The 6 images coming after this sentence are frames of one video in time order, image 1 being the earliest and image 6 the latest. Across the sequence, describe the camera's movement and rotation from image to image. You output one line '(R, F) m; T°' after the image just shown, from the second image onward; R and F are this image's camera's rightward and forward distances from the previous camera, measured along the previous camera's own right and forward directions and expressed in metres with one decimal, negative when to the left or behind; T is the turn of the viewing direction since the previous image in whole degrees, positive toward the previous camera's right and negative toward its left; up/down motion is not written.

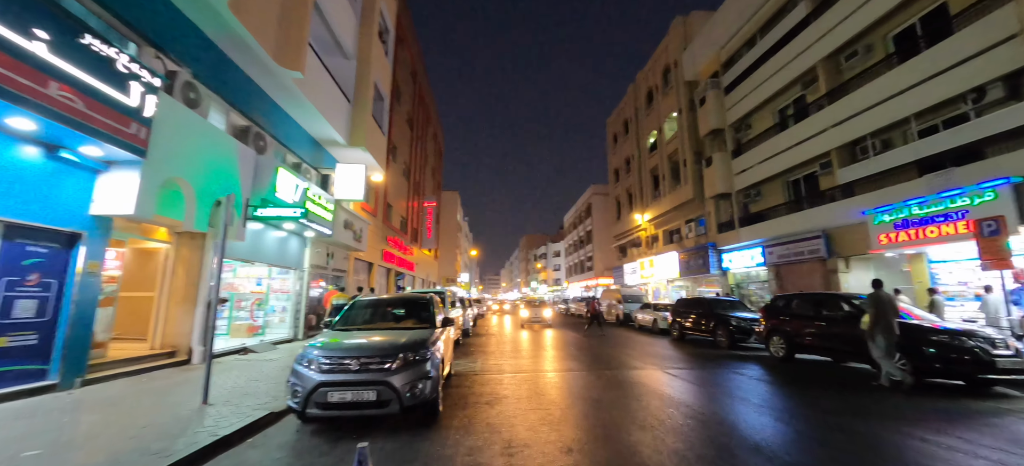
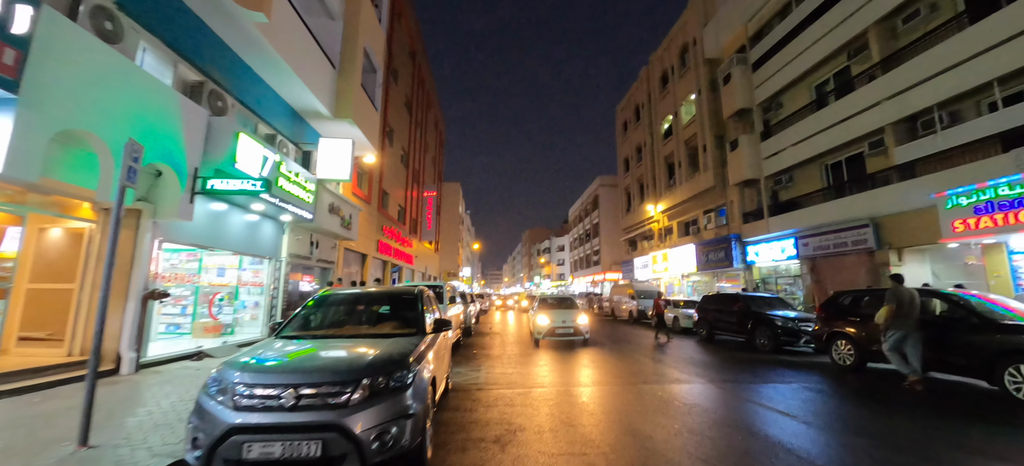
(-0.2, +1.7) m; 0°
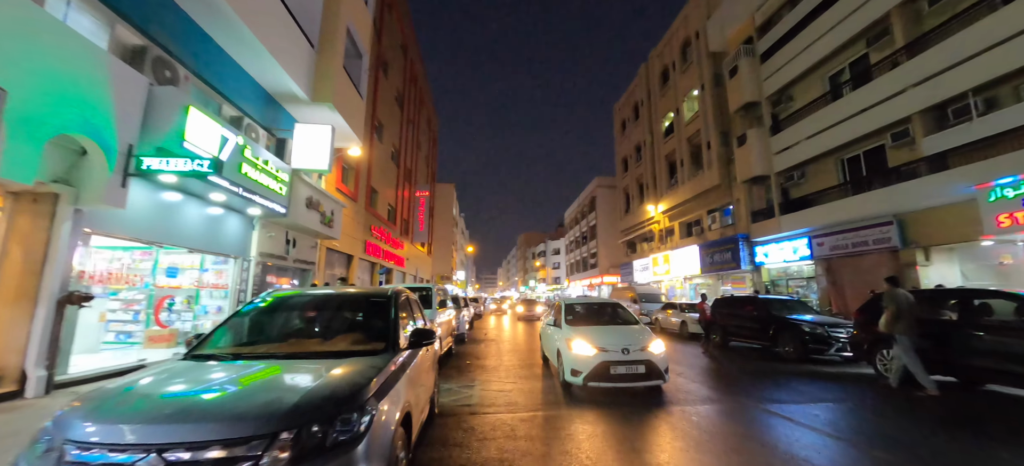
(-0.1, +1.1) m; +1°
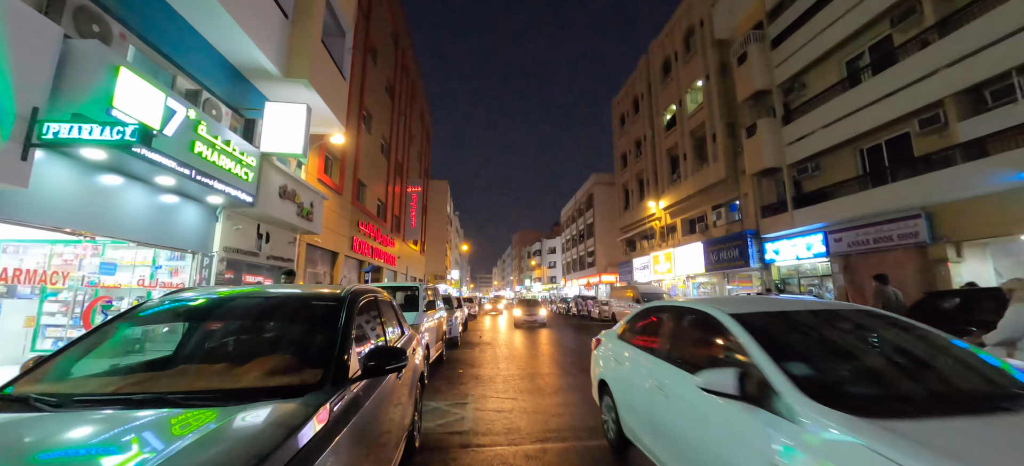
(-0.1, +1.1) m; +1°
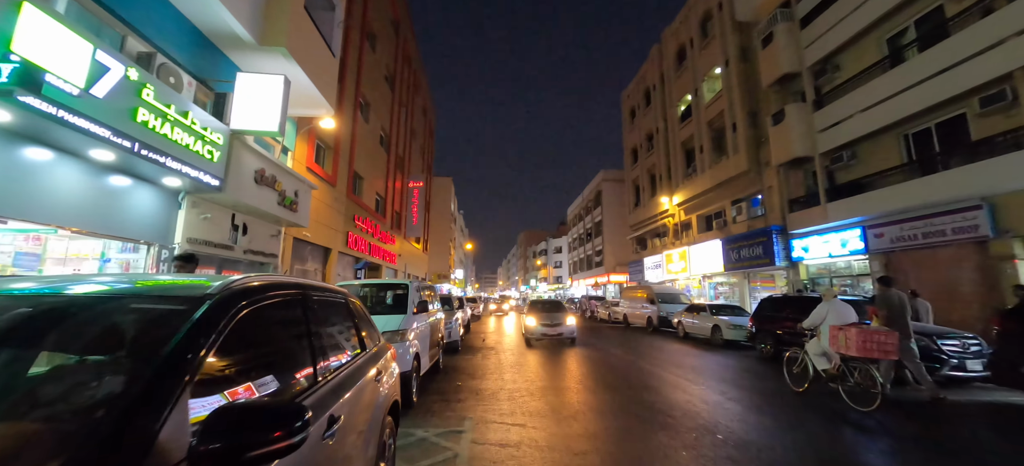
(0.0, +1.2) m; -1°
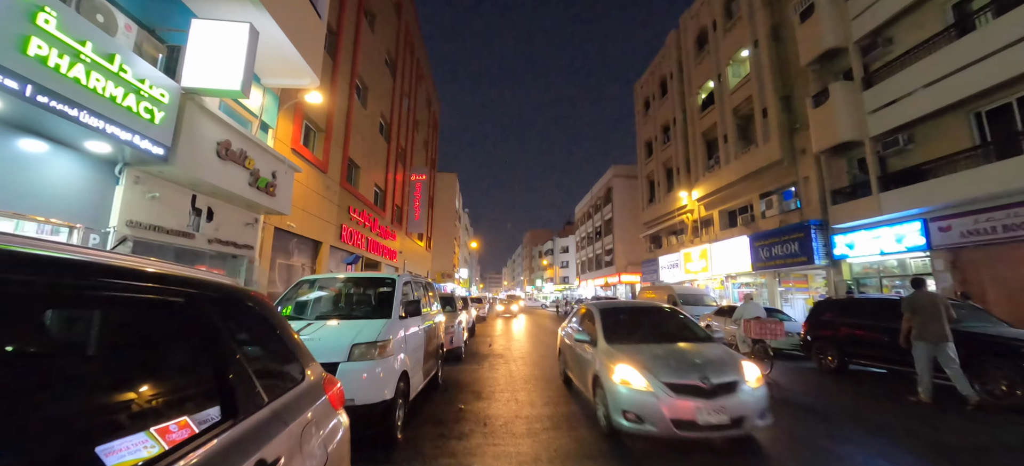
(-0.2, +1.5) m; -1°
